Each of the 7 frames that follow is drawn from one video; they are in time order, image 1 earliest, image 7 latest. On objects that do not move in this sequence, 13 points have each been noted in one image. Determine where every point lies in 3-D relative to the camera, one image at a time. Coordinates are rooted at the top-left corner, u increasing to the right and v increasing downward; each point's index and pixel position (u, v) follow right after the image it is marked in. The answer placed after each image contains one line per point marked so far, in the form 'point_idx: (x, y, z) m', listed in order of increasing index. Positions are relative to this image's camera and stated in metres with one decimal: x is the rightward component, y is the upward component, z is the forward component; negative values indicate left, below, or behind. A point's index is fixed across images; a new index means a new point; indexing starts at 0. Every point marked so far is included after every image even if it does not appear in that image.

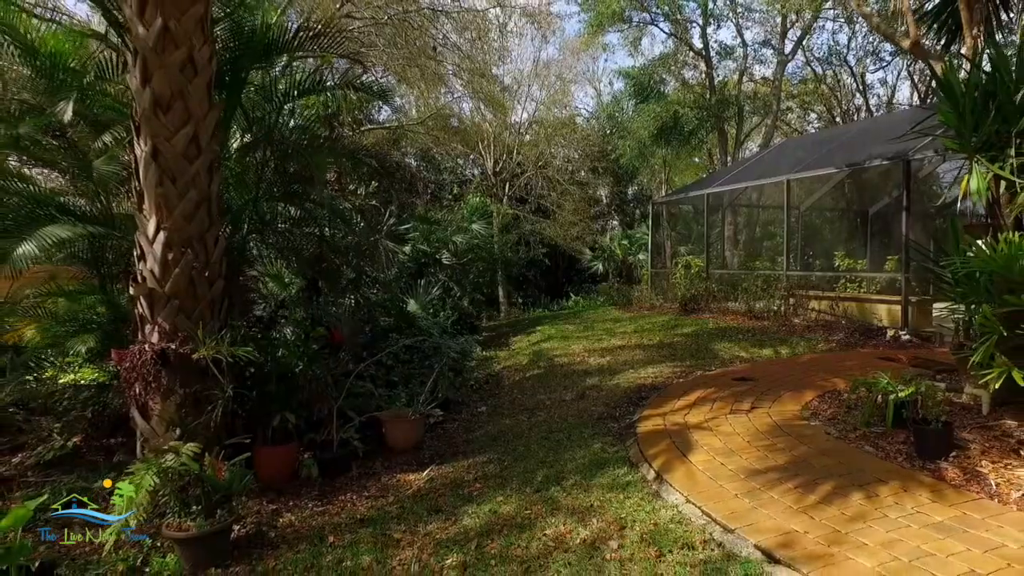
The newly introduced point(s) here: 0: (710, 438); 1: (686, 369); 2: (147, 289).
0: (+1.4, -1.0, +3.5) m
1: (+1.8, -0.9, +5.5) m
2: (-2.5, 0.0, +3.5) m
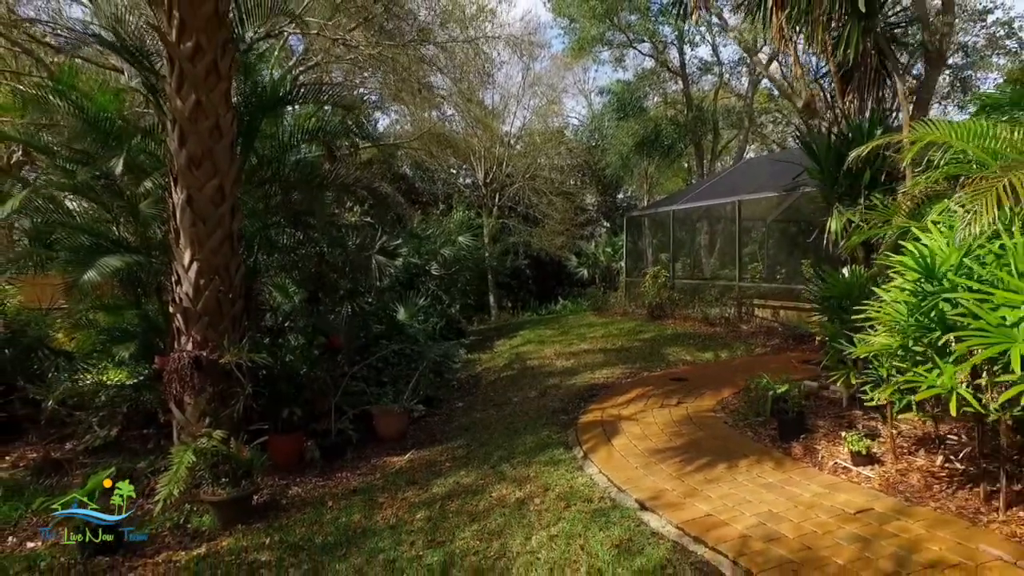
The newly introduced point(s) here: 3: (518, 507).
0: (+1.1, -1.2, +4.4) m
1: (+1.5, -1.0, +6.4) m
2: (-2.8, -0.2, +4.3) m
3: (0.0, -1.4, +3.3) m
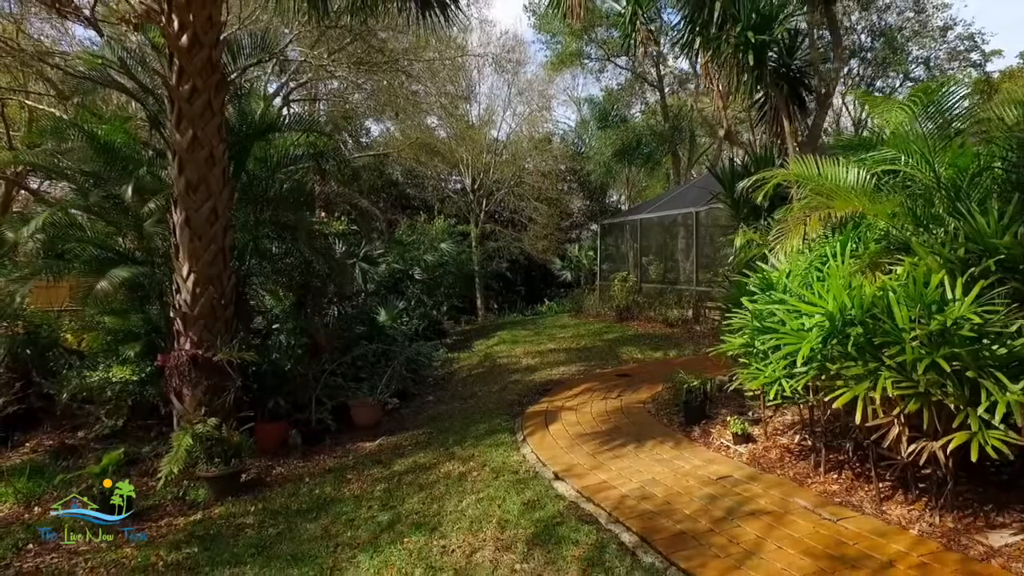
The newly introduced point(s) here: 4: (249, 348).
0: (+0.6, -1.3, +5.1) m
1: (+1.1, -1.1, +7.1) m
2: (-3.3, -0.2, +5.0) m
3: (-0.4, -1.5, +4.0) m
4: (-2.8, -0.6, +5.5) m
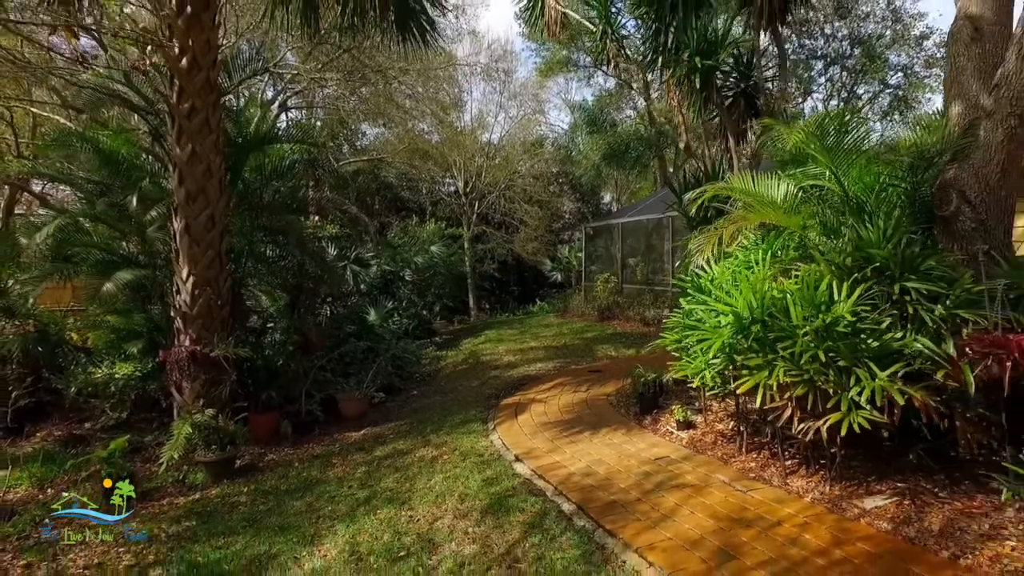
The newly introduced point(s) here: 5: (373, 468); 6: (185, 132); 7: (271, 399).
0: (+0.3, -1.3, +5.6) m
1: (+0.8, -1.1, +7.5) m
2: (-3.5, -0.3, +5.5) m
3: (-0.7, -1.5, +4.5) m
4: (-3.1, -0.7, +6.0) m
5: (-1.2, -1.6, +4.6) m
6: (-3.4, +1.6, +5.4) m
7: (-2.9, -1.3, +6.2) m
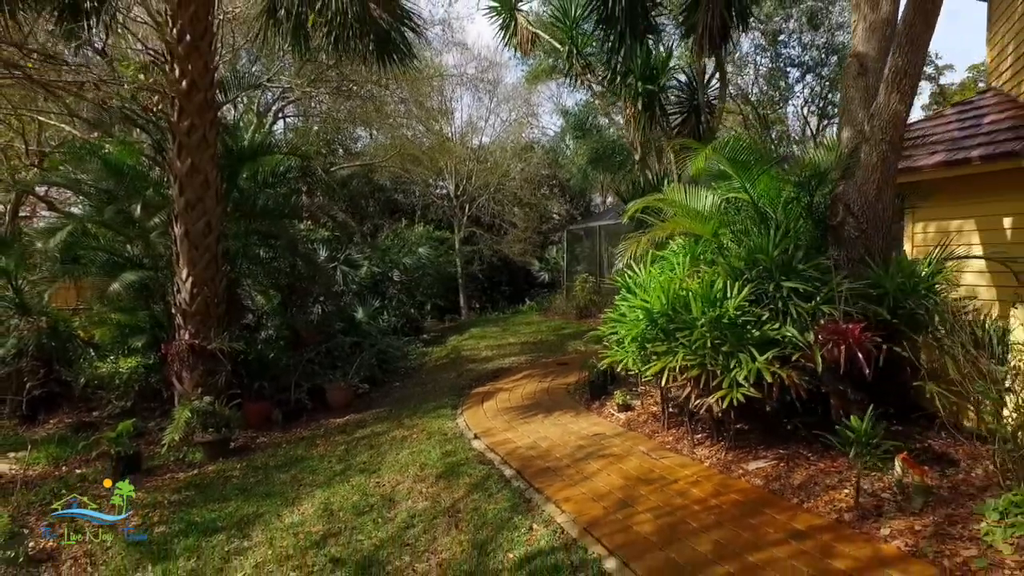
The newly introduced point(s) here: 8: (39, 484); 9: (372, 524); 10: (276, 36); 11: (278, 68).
0: (-0.1, -1.3, +6.2) m
1: (+0.4, -1.1, +8.1) m
2: (-3.9, -0.3, +6.1) m
3: (-1.1, -1.5, +5.1) m
4: (-3.5, -0.7, +6.6) m
5: (-1.6, -1.6, +5.2) m
6: (-3.8, +1.6, +6.0) m
7: (-3.3, -1.3, +6.8) m
8: (-4.6, -1.9, +5.0) m
9: (-0.9, -1.6, +3.4) m
10: (-3.0, +3.2, +6.6) m
11: (-4.9, +4.6, +10.7) m
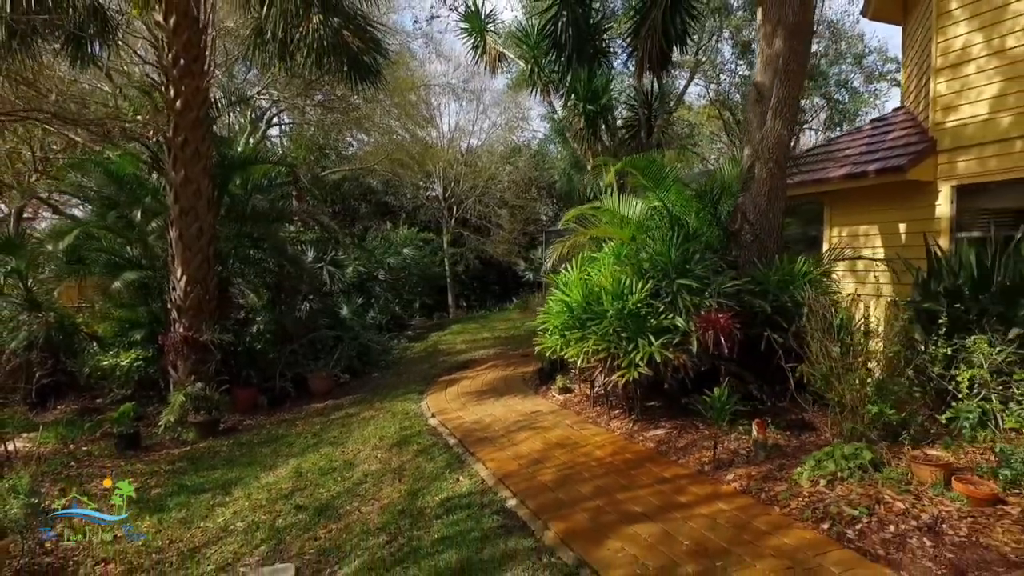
0: (-0.6, -1.3, +6.9) m
1: (-0.1, -1.1, +8.8) m
2: (-4.4, -0.2, +6.8) m
3: (-1.6, -1.5, +5.7) m
4: (-4.0, -0.6, +7.2) m
5: (-2.1, -1.6, +5.8) m
6: (-4.3, +1.7, +6.7) m
7: (-3.8, -1.3, +7.5) m
8: (-5.1, -1.9, +5.7) m
9: (-1.4, -1.5, +4.1) m
10: (-3.5, +3.3, +7.2) m
11: (-5.4, +4.6, +11.4) m
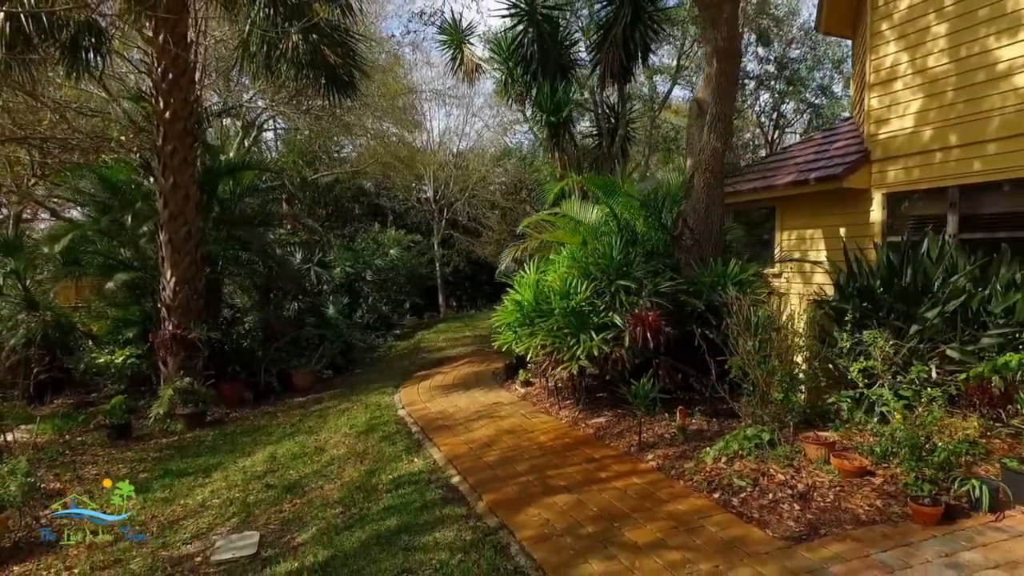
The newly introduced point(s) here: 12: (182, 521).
0: (-1.0, -1.3, +7.3) m
1: (-0.5, -1.1, +9.2) m
2: (-4.8, -0.2, +7.2) m
3: (-2.0, -1.5, +6.1) m
4: (-4.4, -0.6, +7.7) m
5: (-2.5, -1.6, +6.2) m
6: (-4.7, +1.7, +7.1) m
7: (-4.2, -1.3, +7.9) m
8: (-5.5, -1.9, +6.1) m
9: (-1.8, -1.5, +4.5) m
10: (-4.0, +3.3, +7.6) m
11: (-5.8, +4.6, +11.8) m
12: (-2.5, -1.7, +3.8) m
